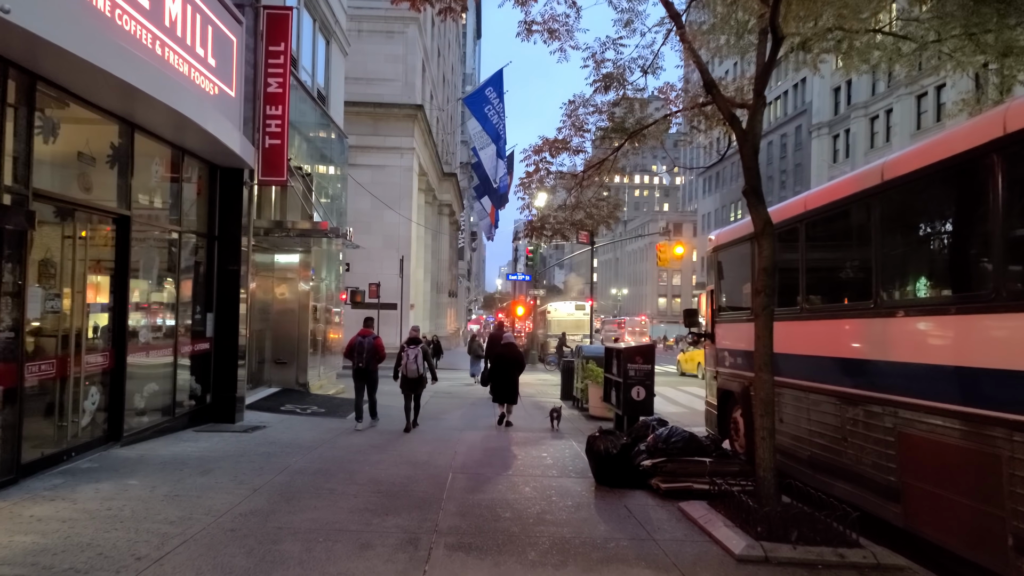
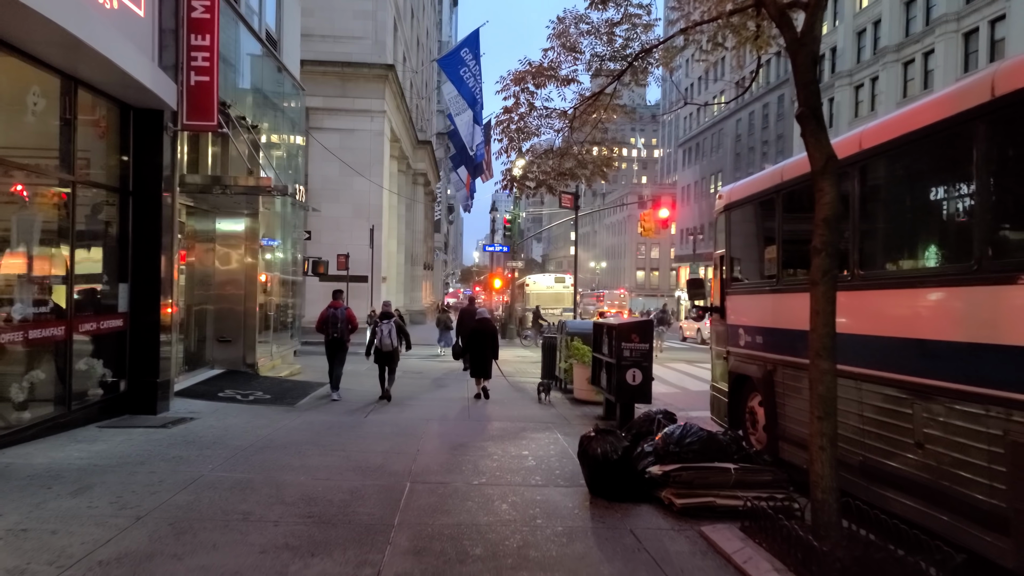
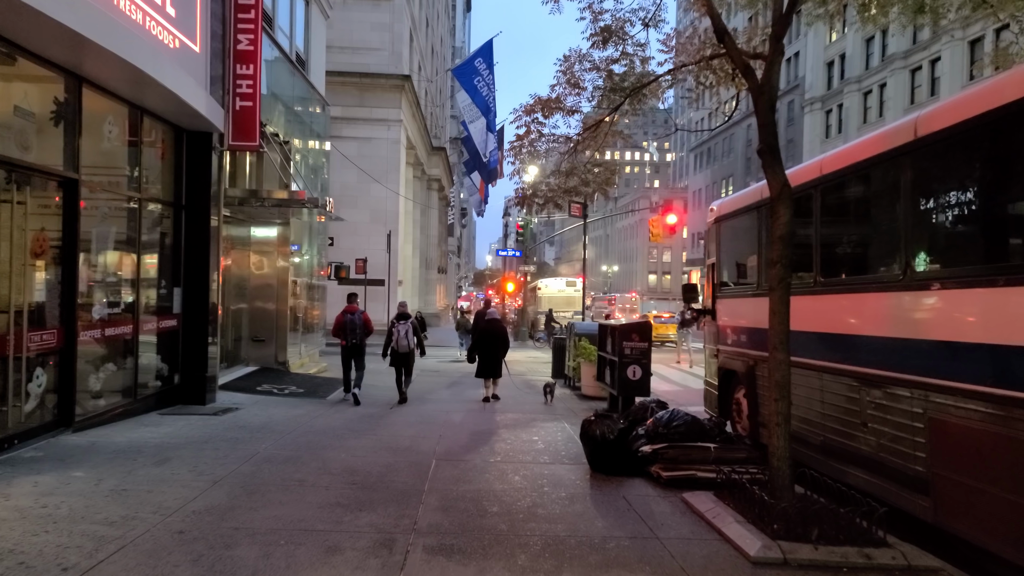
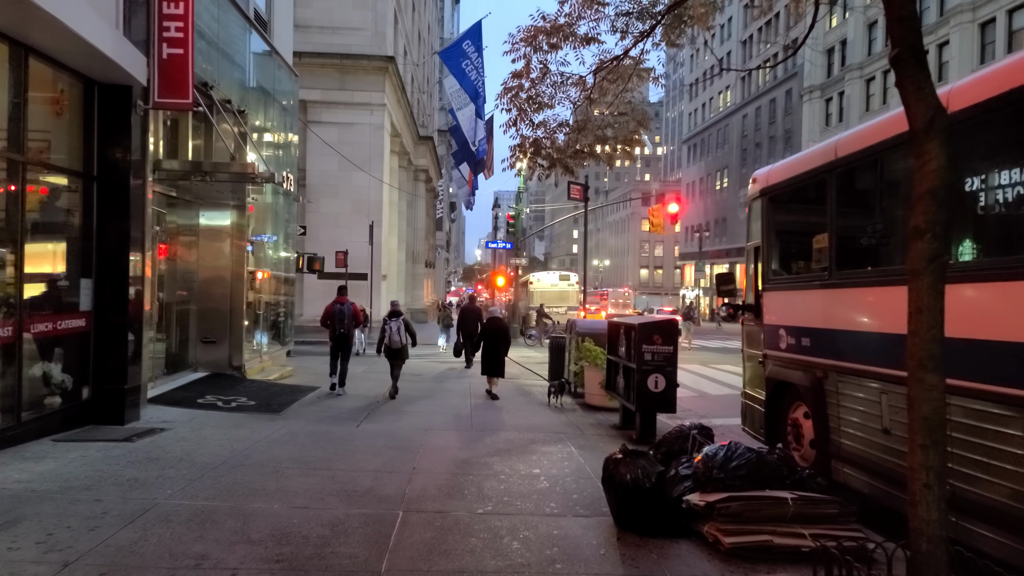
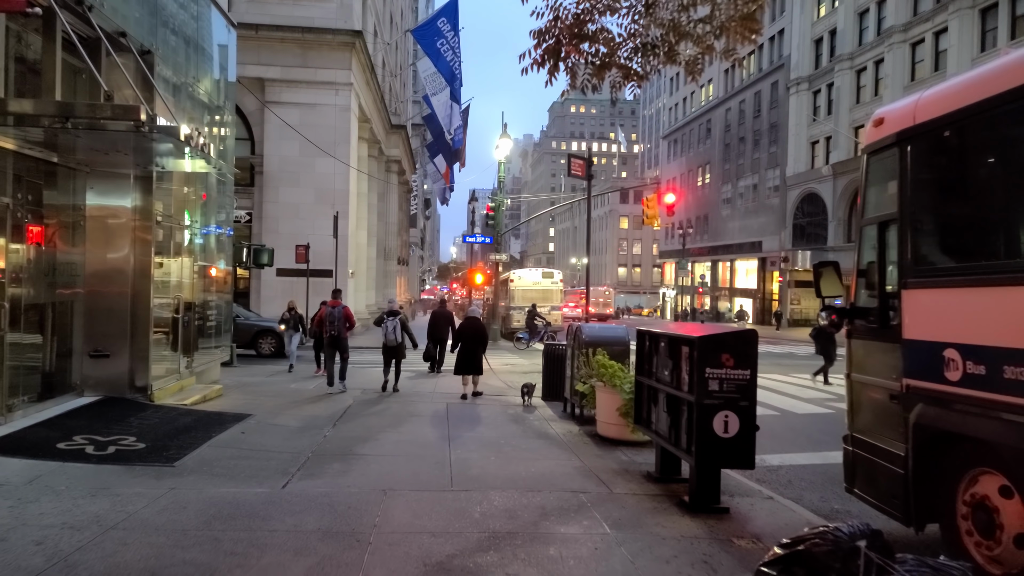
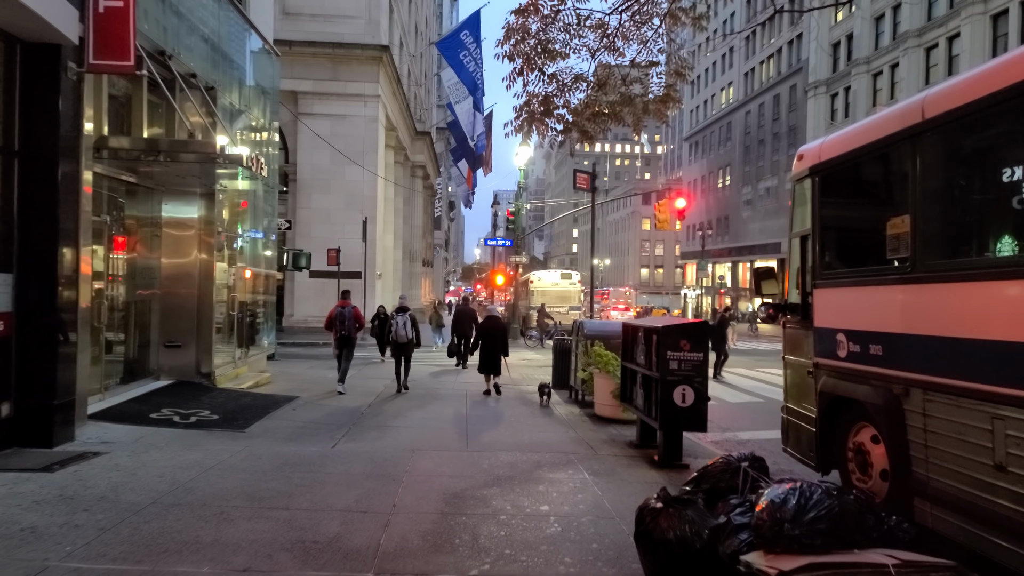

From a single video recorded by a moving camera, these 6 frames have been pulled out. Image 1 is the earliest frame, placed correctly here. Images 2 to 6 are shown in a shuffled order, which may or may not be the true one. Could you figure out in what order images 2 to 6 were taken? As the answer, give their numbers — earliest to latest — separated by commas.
3, 2, 4, 6, 5
